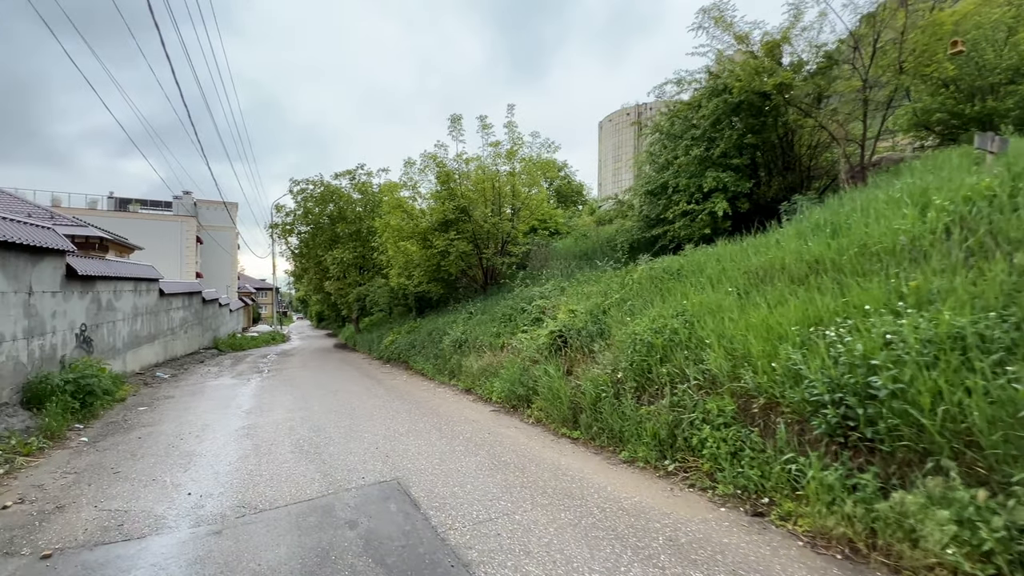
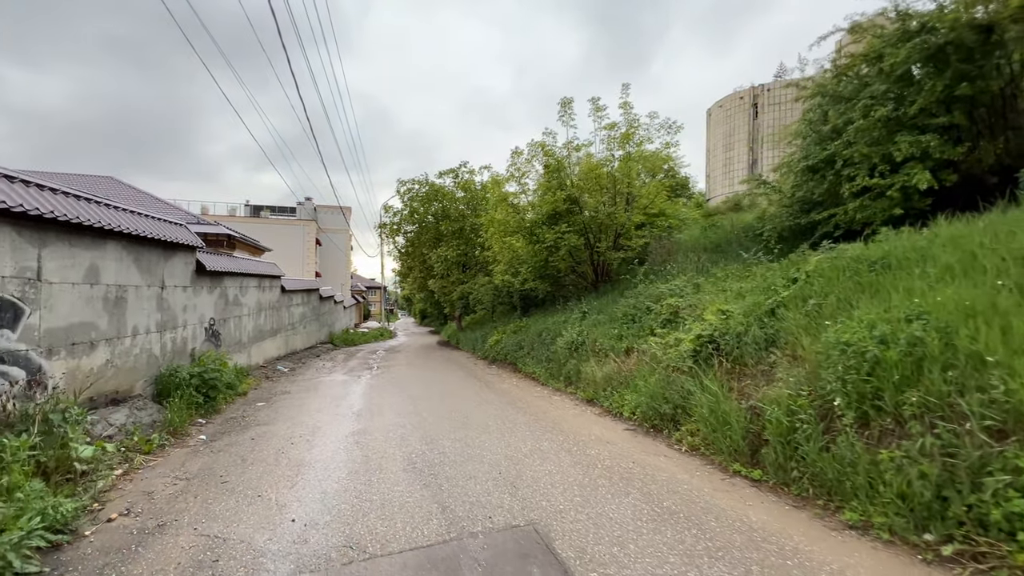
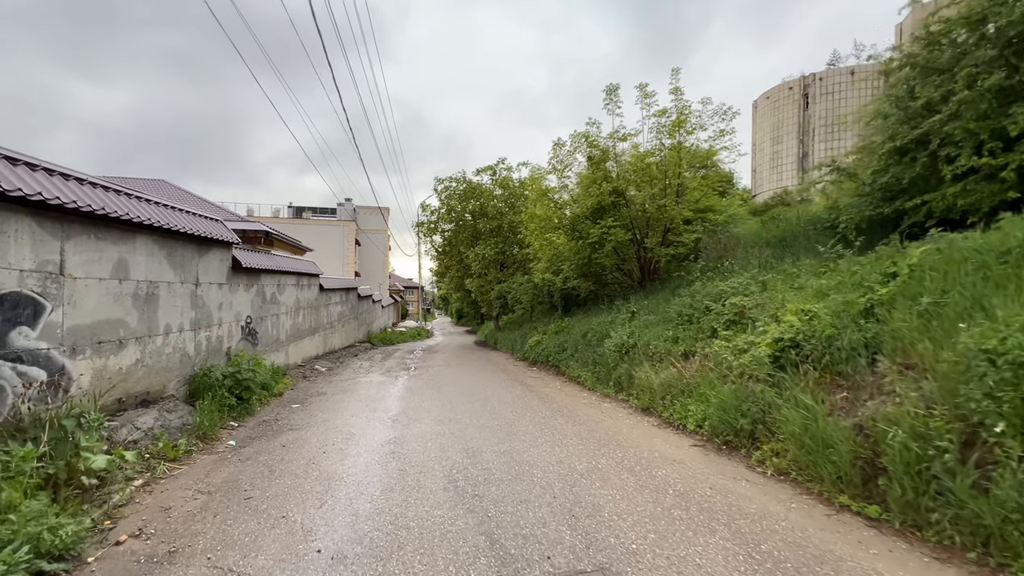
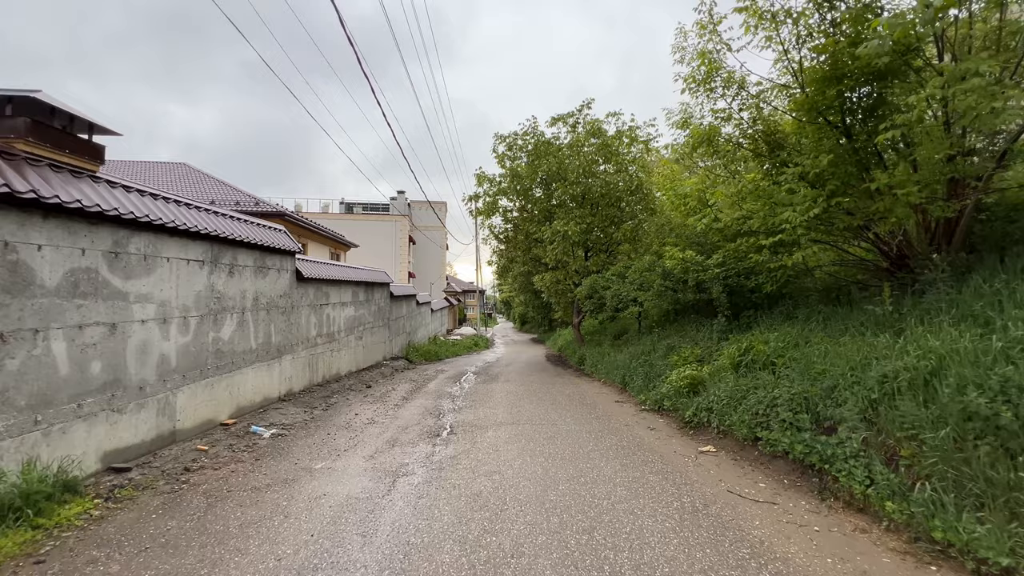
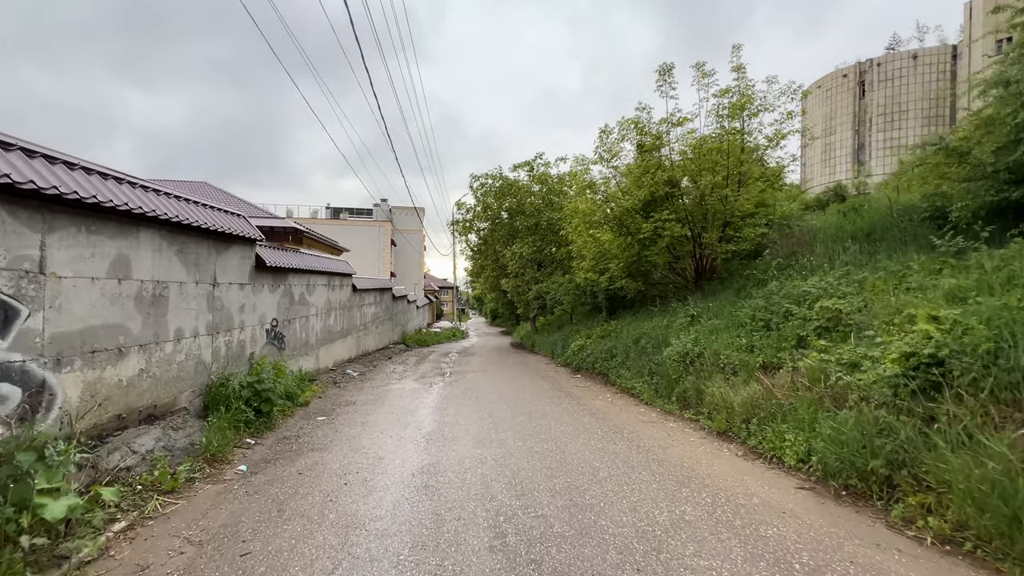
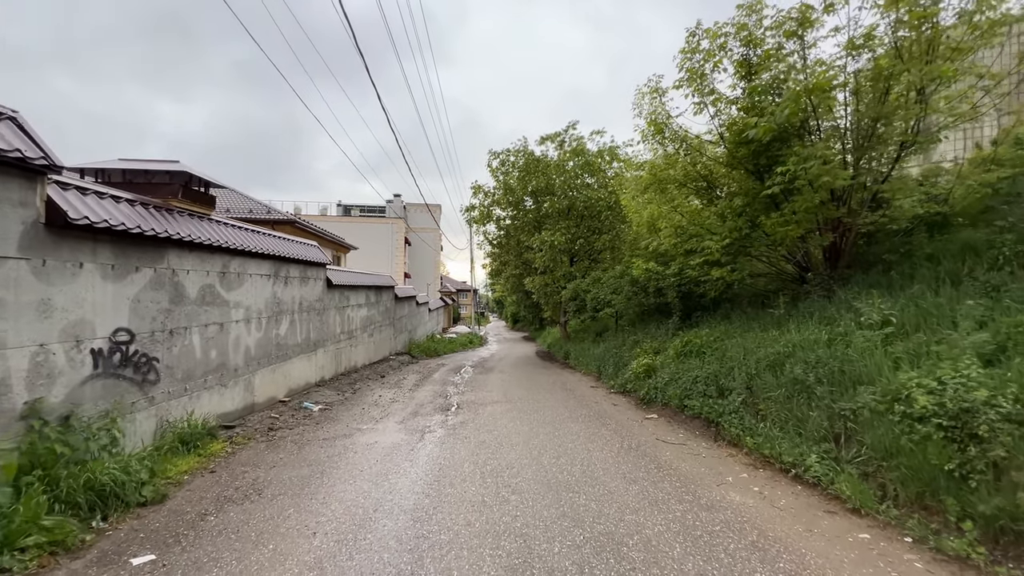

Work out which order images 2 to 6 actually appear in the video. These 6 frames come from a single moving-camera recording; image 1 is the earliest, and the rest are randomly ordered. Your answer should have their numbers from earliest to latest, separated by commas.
2, 3, 5, 6, 4
